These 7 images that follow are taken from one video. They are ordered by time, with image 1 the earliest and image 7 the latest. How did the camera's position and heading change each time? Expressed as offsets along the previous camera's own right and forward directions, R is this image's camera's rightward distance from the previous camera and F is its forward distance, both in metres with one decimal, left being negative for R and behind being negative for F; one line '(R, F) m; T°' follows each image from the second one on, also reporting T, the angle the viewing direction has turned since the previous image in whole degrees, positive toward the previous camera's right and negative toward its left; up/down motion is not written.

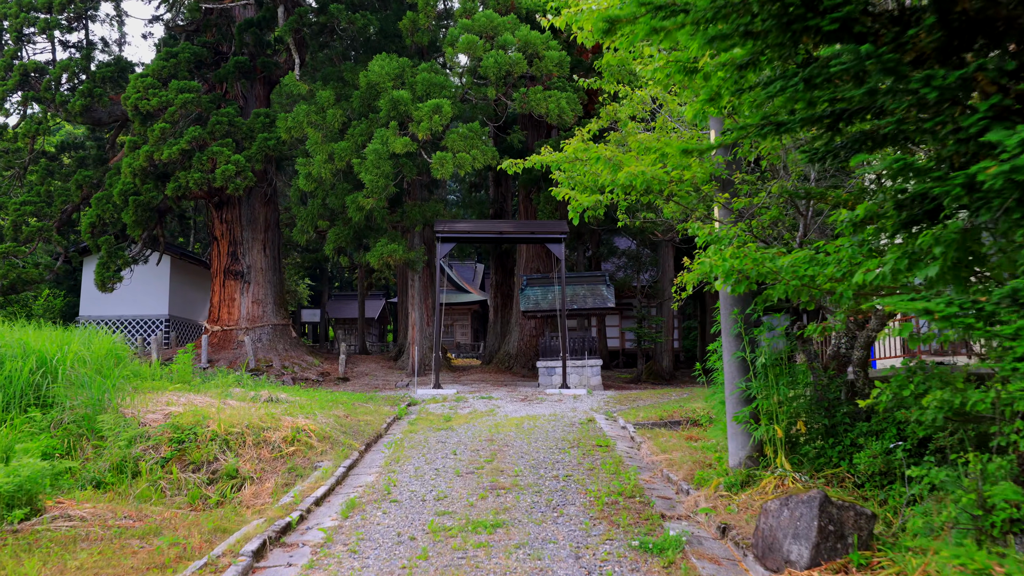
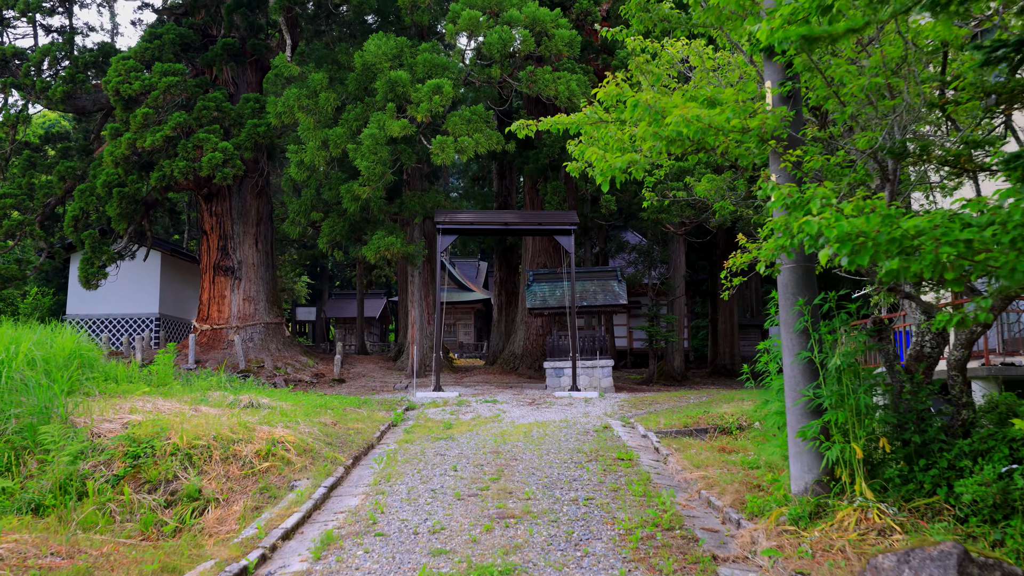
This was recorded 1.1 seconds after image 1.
(0.0, +0.9) m; 0°
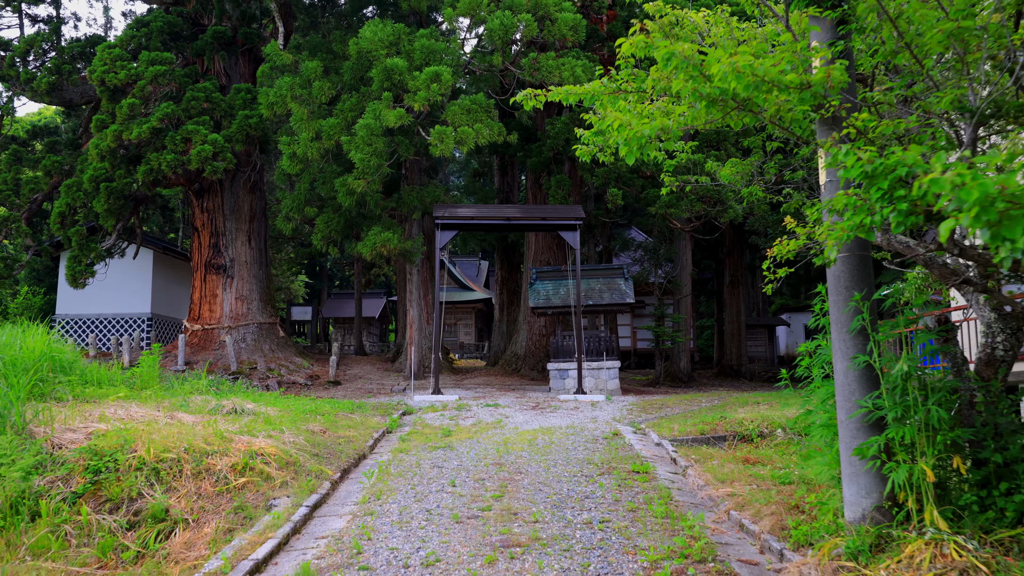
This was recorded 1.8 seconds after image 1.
(0.0, +0.5) m; 0°
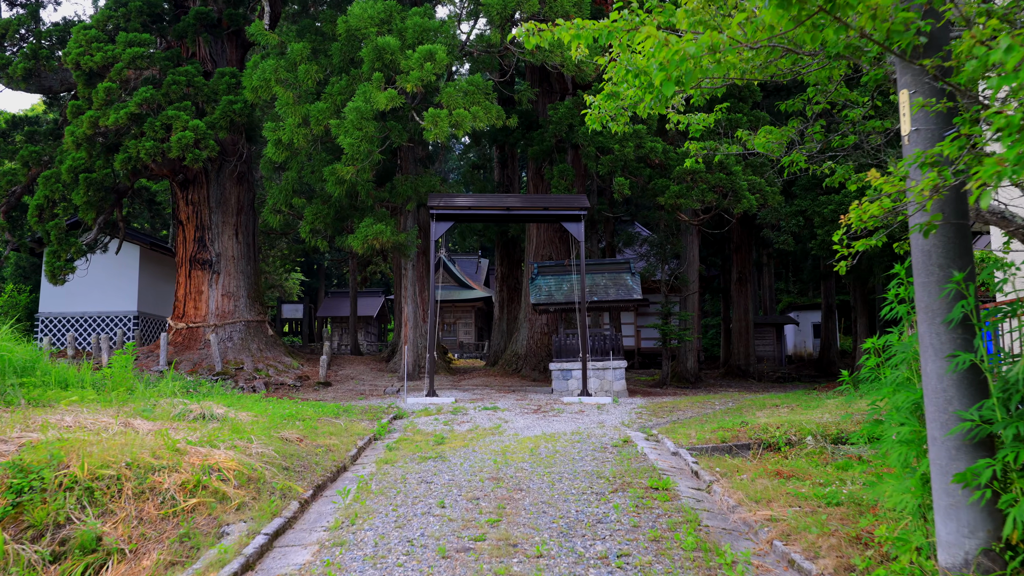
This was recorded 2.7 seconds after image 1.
(0.0, +0.7) m; 0°
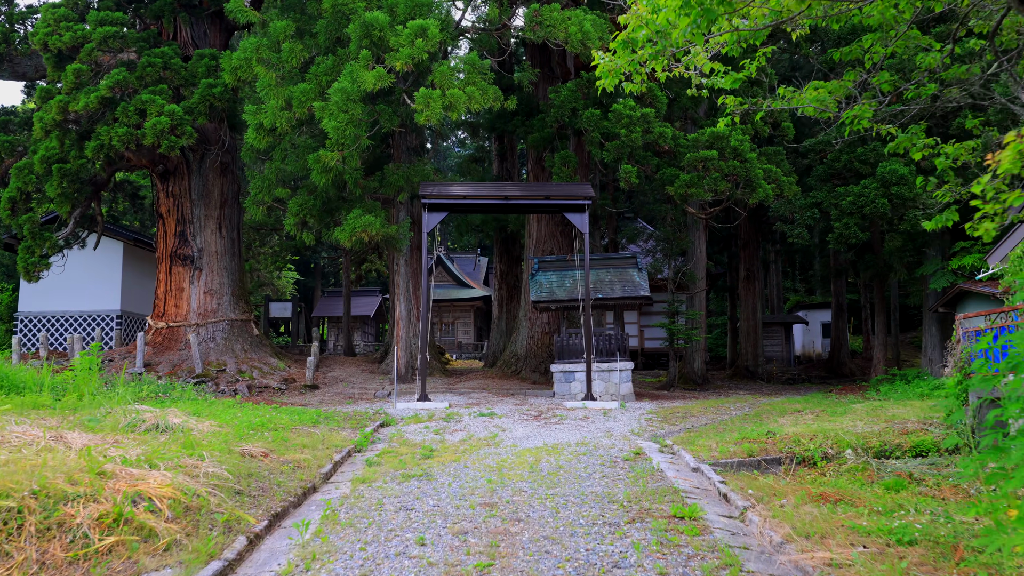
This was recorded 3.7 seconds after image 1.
(0.0, +0.8) m; 0°
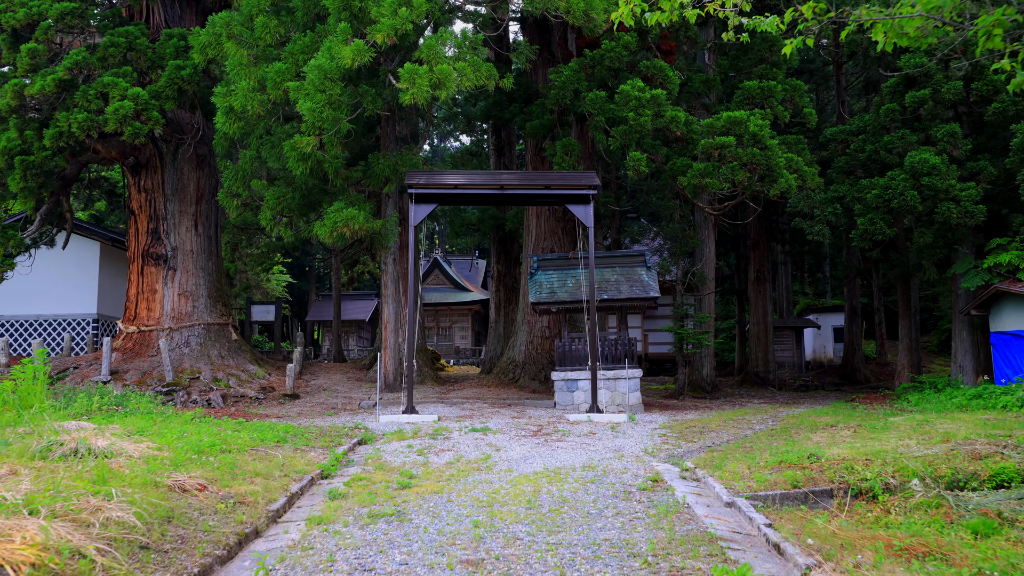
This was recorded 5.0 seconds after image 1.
(0.0, +1.0) m; 0°
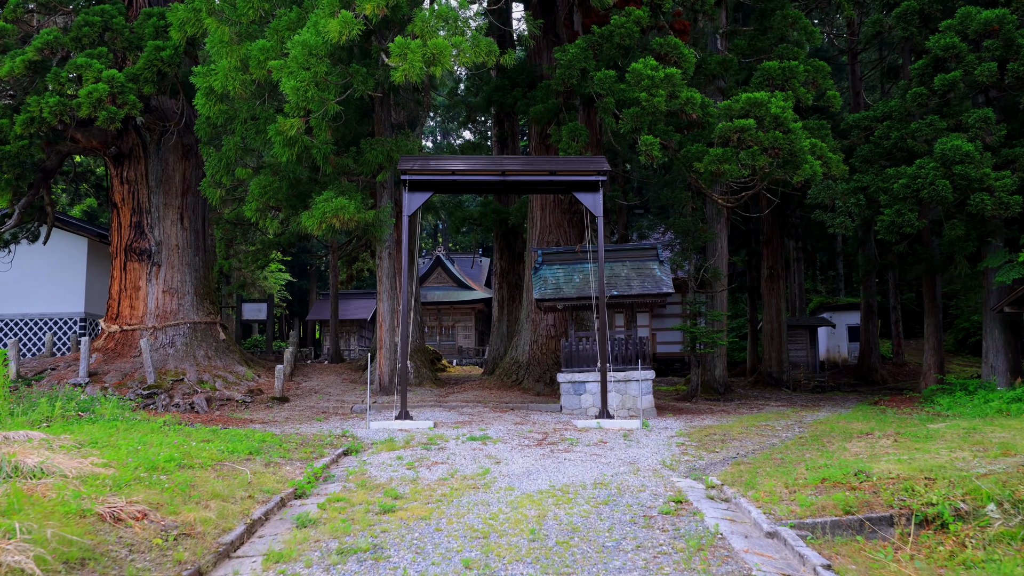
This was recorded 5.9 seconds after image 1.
(0.0, +0.7) m; 0°
